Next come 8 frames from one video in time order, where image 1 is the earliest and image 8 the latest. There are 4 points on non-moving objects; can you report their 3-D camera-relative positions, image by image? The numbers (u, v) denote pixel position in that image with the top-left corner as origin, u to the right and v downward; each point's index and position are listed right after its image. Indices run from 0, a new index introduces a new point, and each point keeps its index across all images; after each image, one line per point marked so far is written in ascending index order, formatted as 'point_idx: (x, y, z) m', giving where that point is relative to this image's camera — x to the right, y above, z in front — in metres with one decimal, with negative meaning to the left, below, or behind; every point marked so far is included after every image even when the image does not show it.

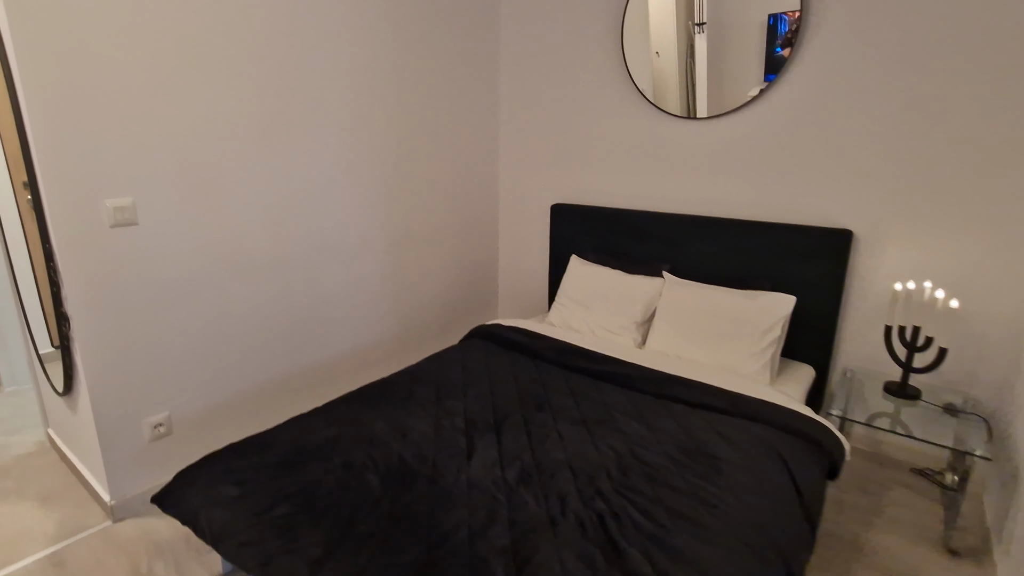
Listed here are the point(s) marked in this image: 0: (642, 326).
0: (+0.6, -0.2, +2.4) m
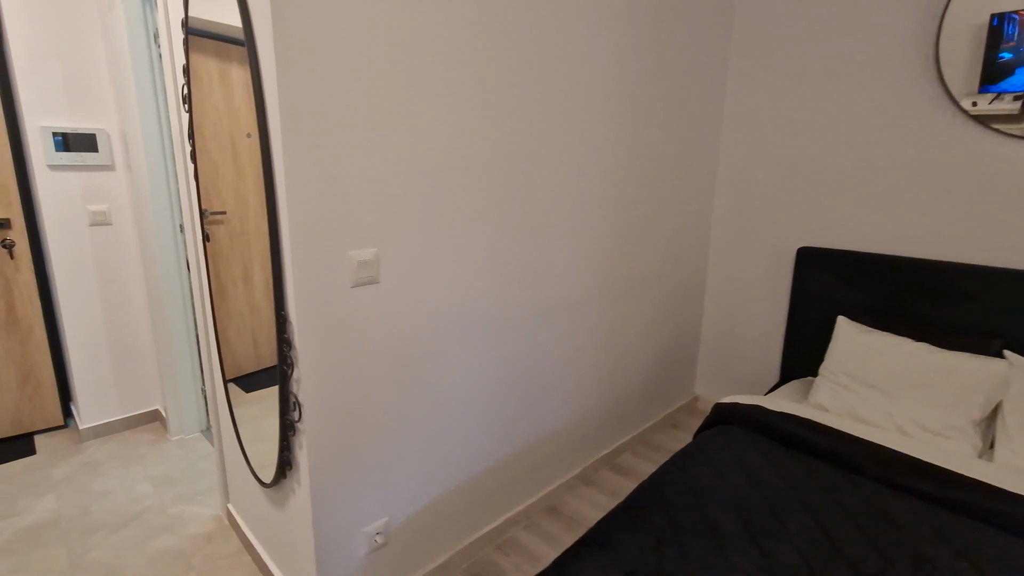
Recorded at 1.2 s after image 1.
0: (+1.6, -0.5, +1.7) m
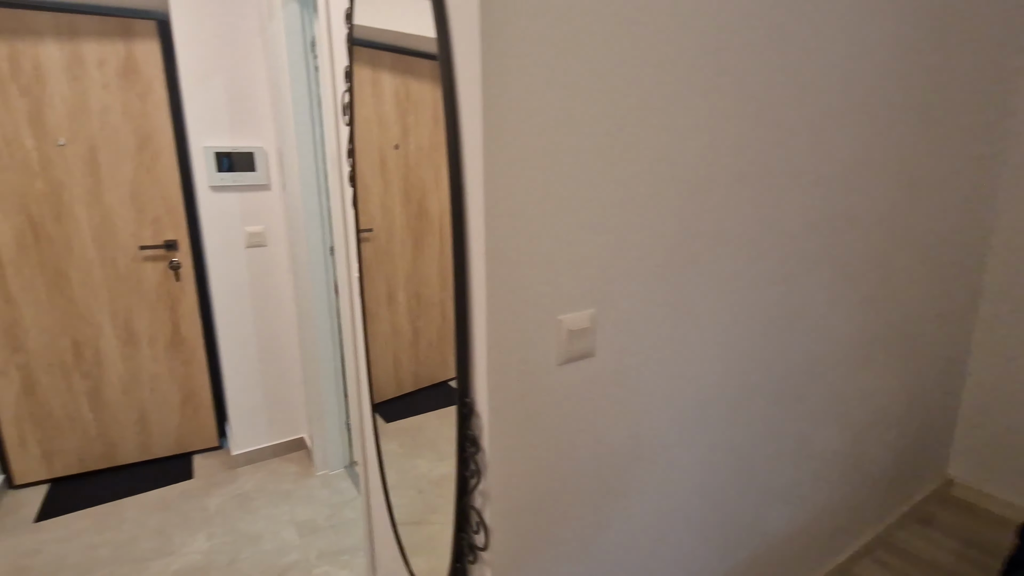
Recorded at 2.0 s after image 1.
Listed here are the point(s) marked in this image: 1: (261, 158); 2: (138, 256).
0: (+2.1, -0.6, +0.9) m
1: (-1.1, +0.6, +2.2) m
2: (-1.7, +0.1, +2.3) m
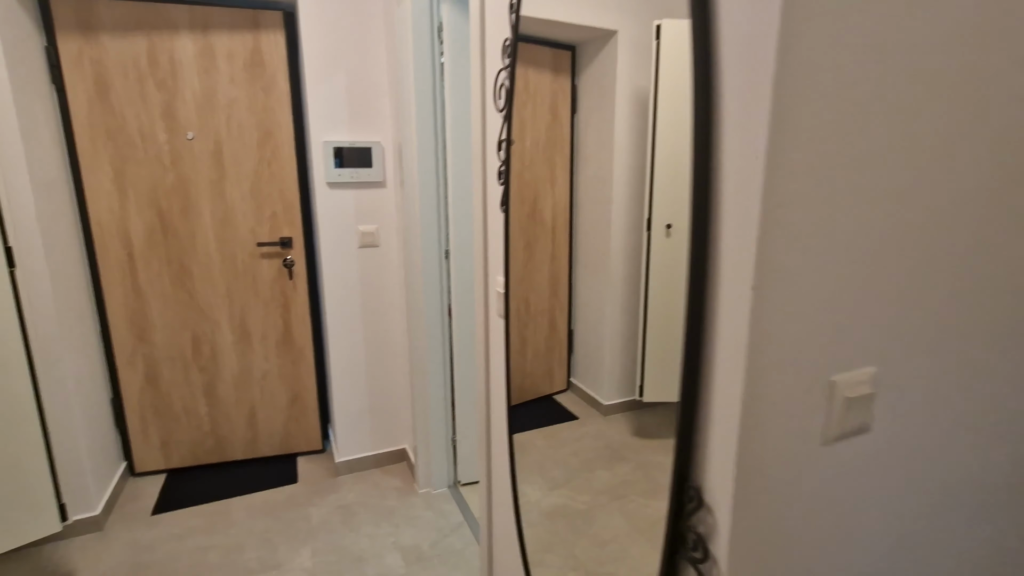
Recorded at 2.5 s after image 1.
0: (+2.3, -0.8, +0.3) m
1: (-0.5, +0.5, +2.1) m
2: (-1.1, +0.2, +2.2) m
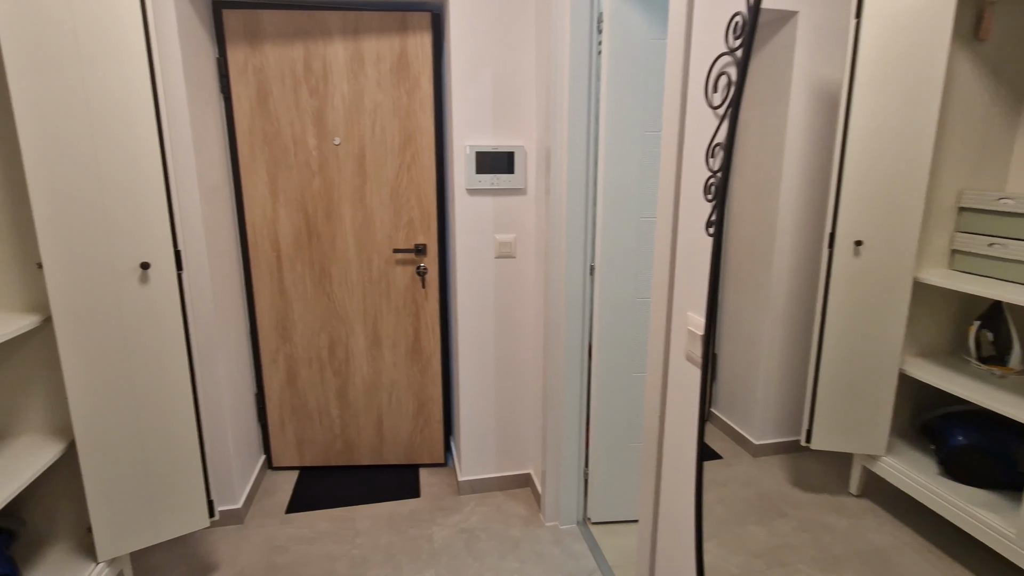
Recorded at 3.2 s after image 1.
0: (+2.4, -1.0, -0.3) m
1: (0.0, +0.5, +2.0) m
2: (-0.5, +0.1, +2.2) m
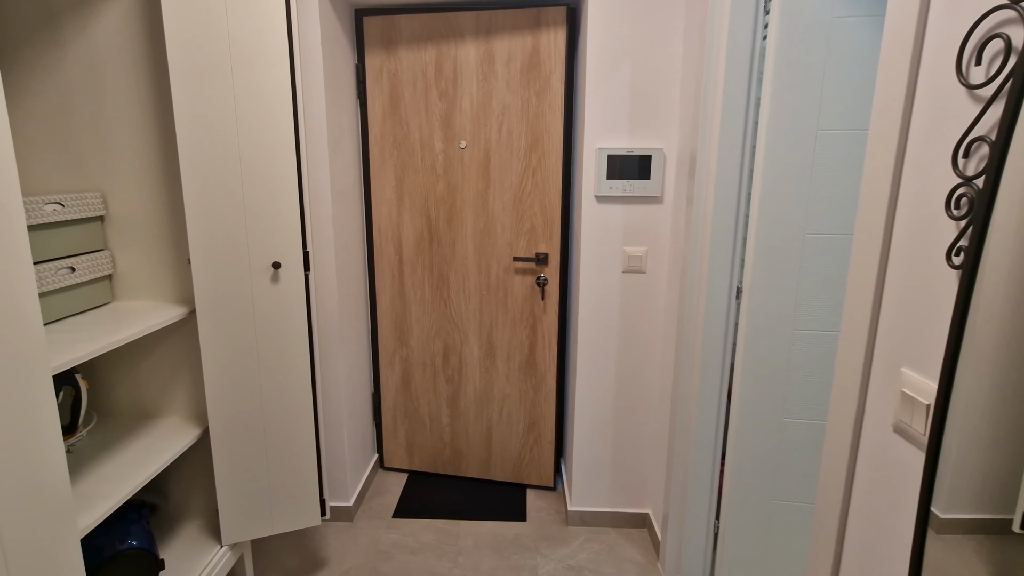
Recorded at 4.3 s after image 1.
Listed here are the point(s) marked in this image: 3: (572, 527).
0: (+2.3, -1.1, -1.0) m
1: (+0.5, +0.4, +1.8) m
2: (0.0, +0.1, +2.1) m
3: (+0.2, -0.9, +2.0) m
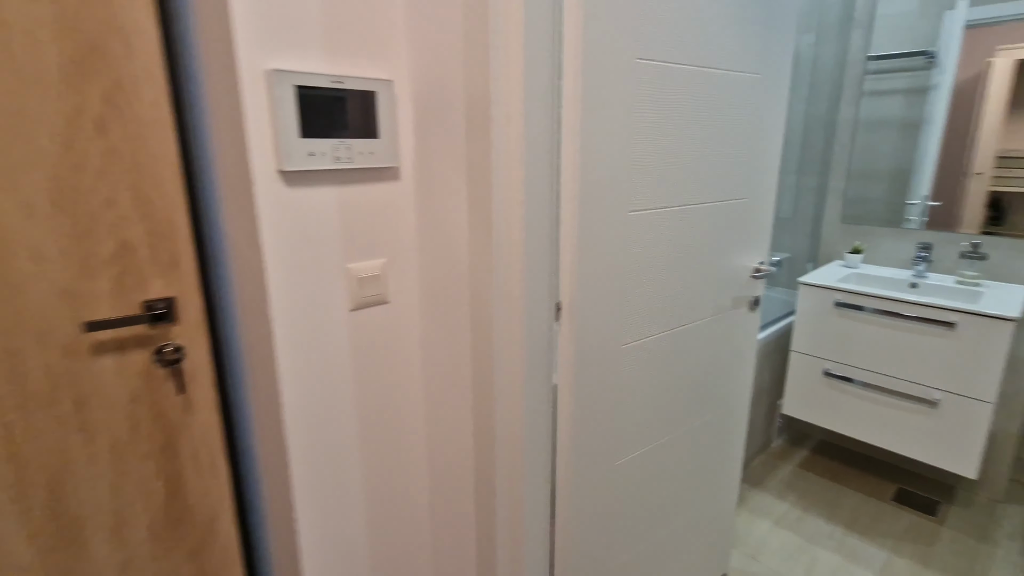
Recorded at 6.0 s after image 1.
0: (+3.1, -0.7, +0.3) m
1: (-0.2, +0.3, +1.0) m
2: (-0.8, -0.1, +0.9) m
3: (-0.4, -1.0, +1.1) m
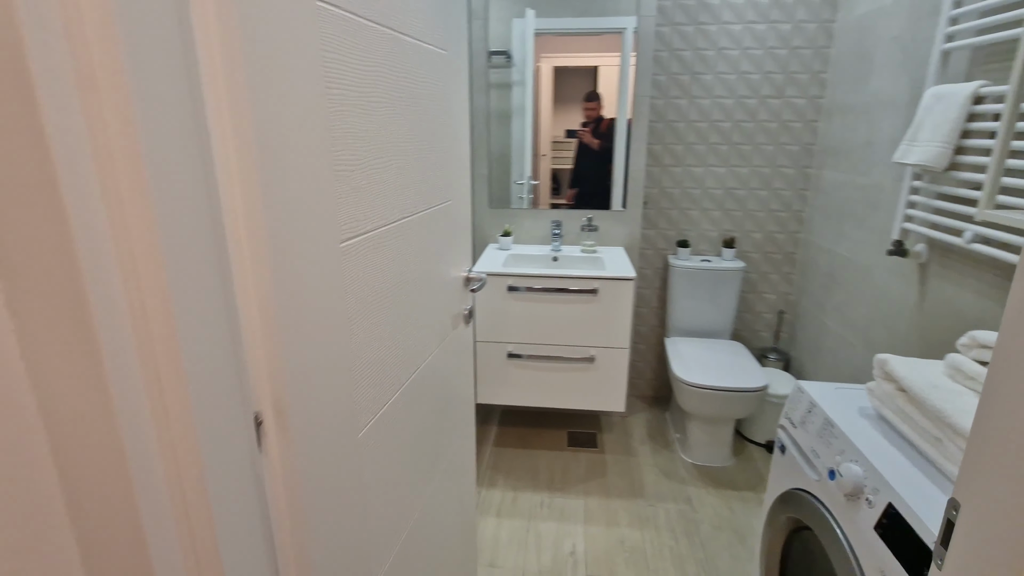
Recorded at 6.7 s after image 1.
0: (+2.6, -0.3, +2.0) m
1: (-0.6, +0.2, +0.3) m
2: (-0.9, -0.4, 0.0) m
3: (-0.5, -1.2, +0.5) m
